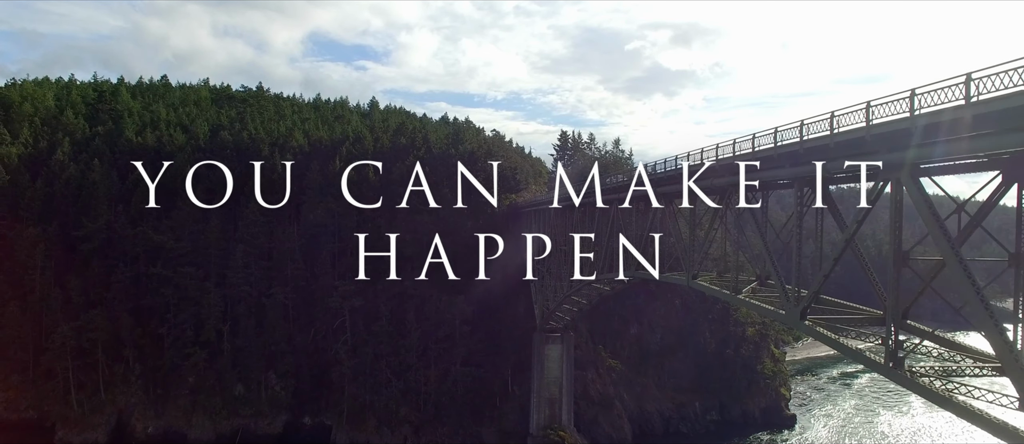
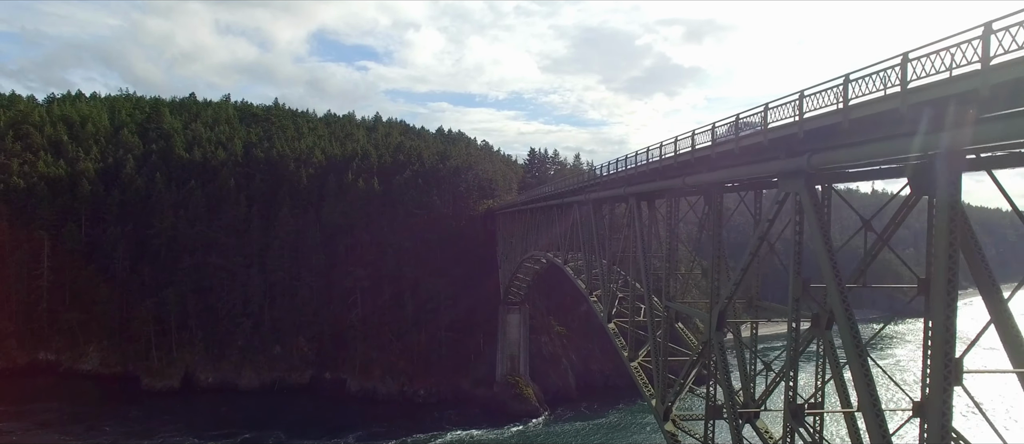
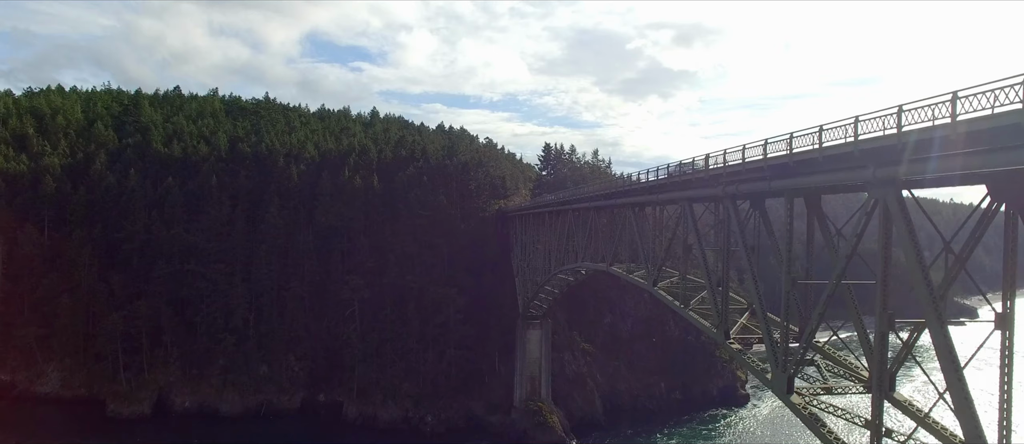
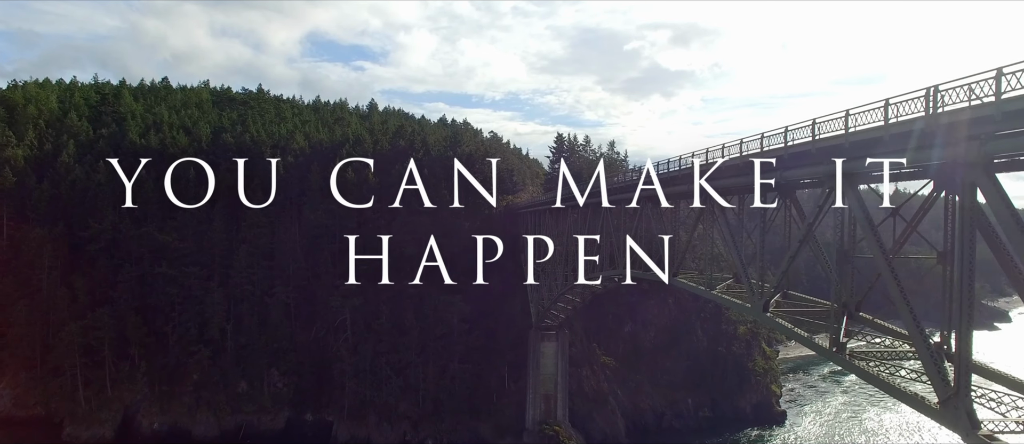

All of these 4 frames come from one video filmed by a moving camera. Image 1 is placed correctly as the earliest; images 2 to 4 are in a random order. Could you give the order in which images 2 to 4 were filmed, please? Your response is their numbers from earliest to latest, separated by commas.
4, 3, 2
